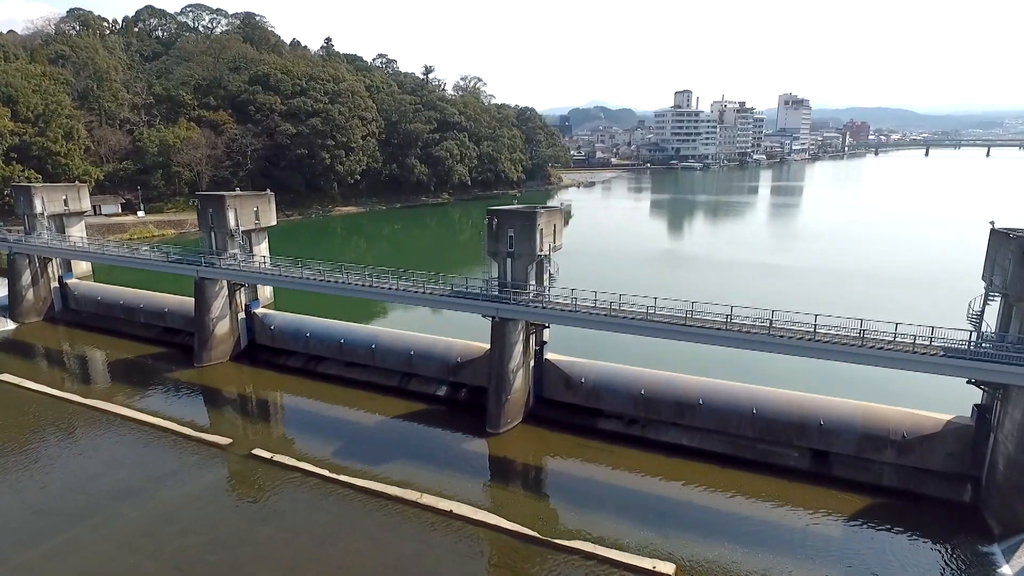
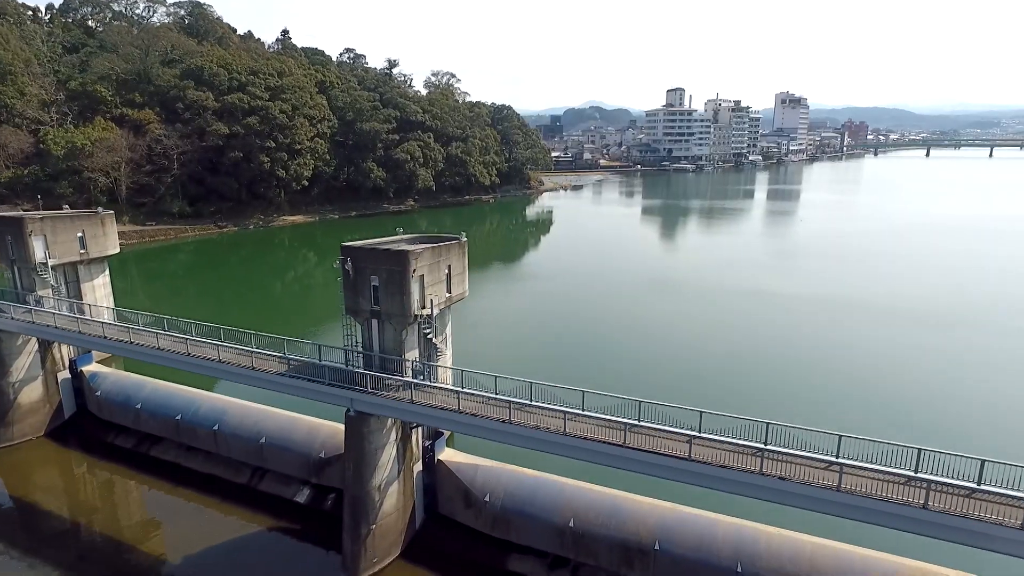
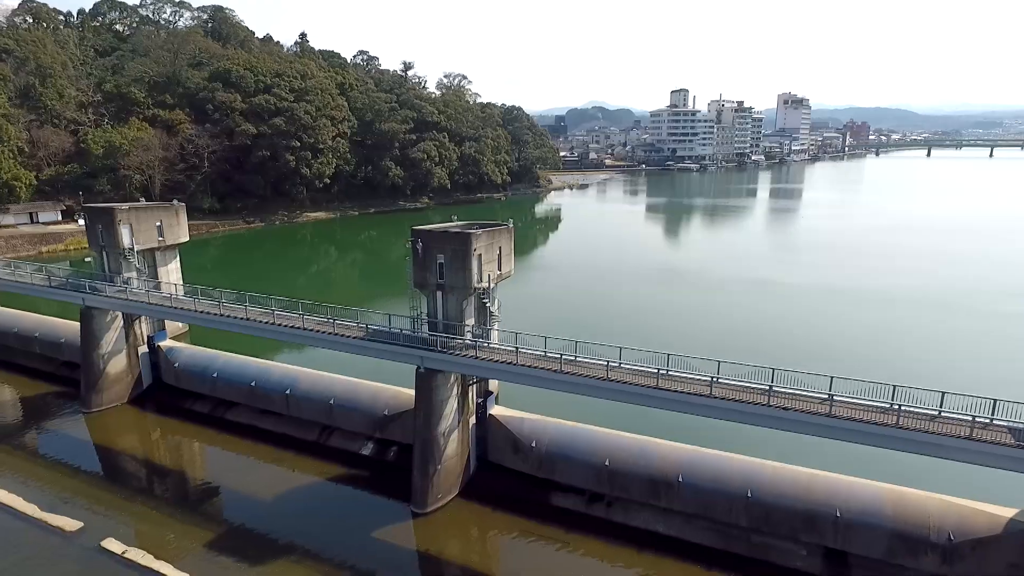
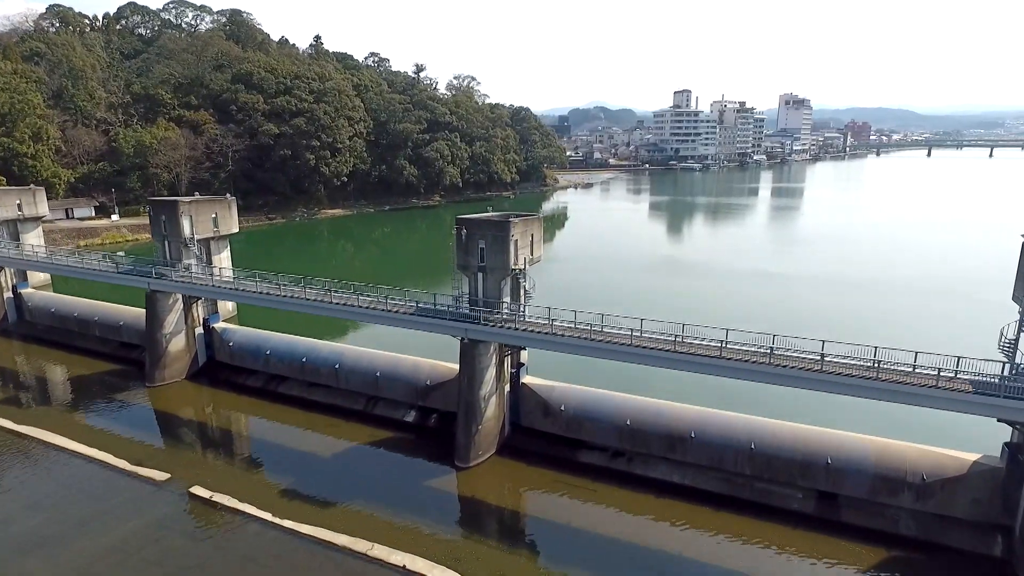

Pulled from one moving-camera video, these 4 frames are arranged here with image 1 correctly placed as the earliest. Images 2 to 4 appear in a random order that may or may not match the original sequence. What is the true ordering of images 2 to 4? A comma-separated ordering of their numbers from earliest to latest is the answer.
4, 3, 2
